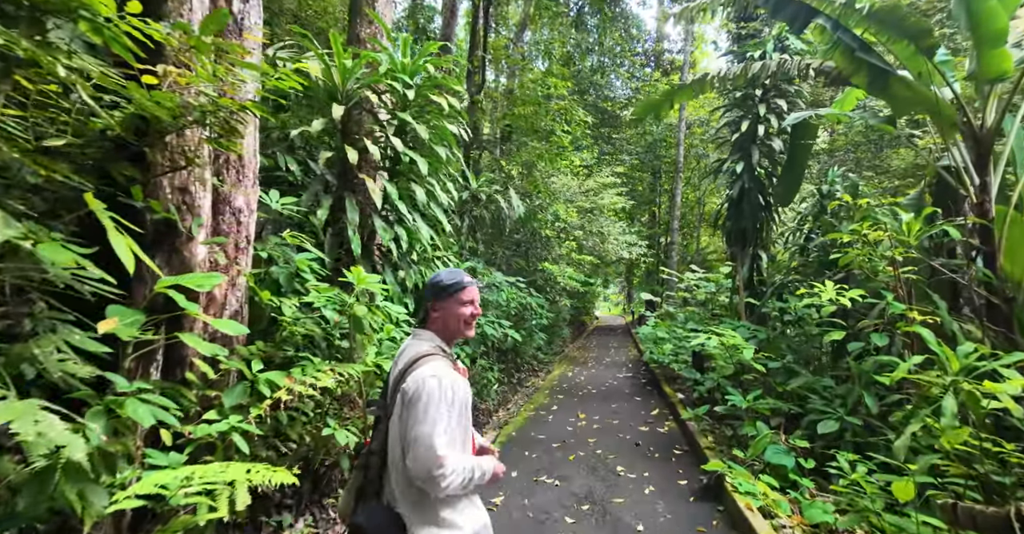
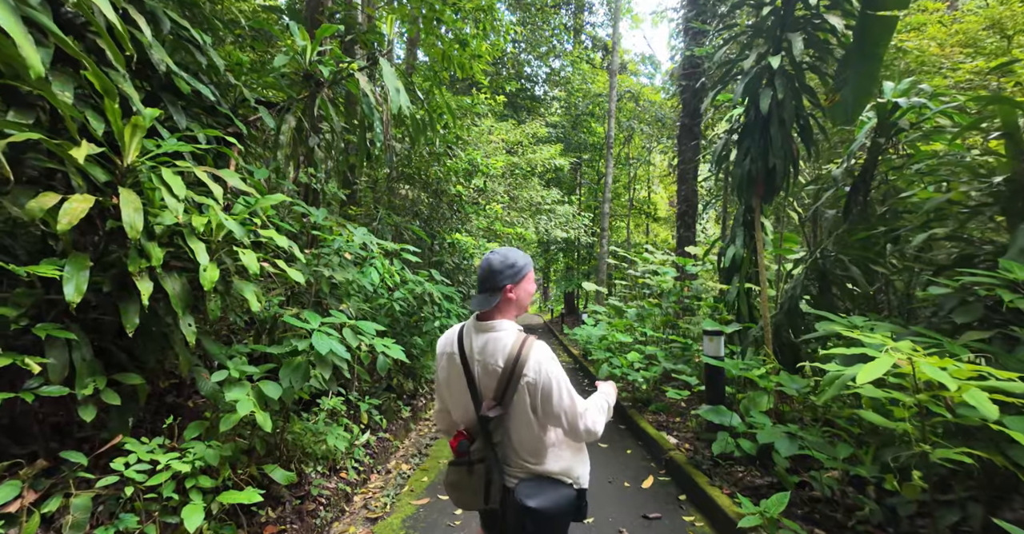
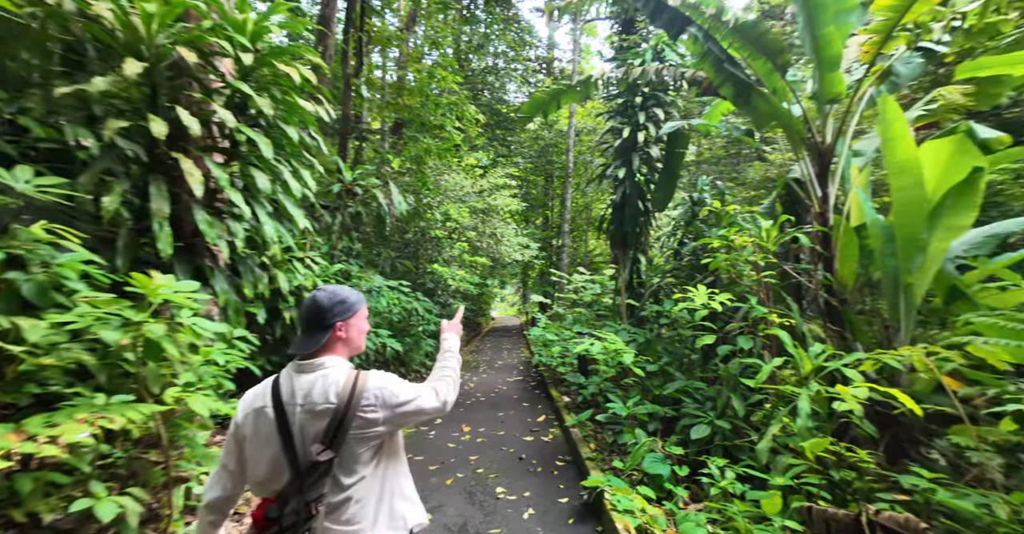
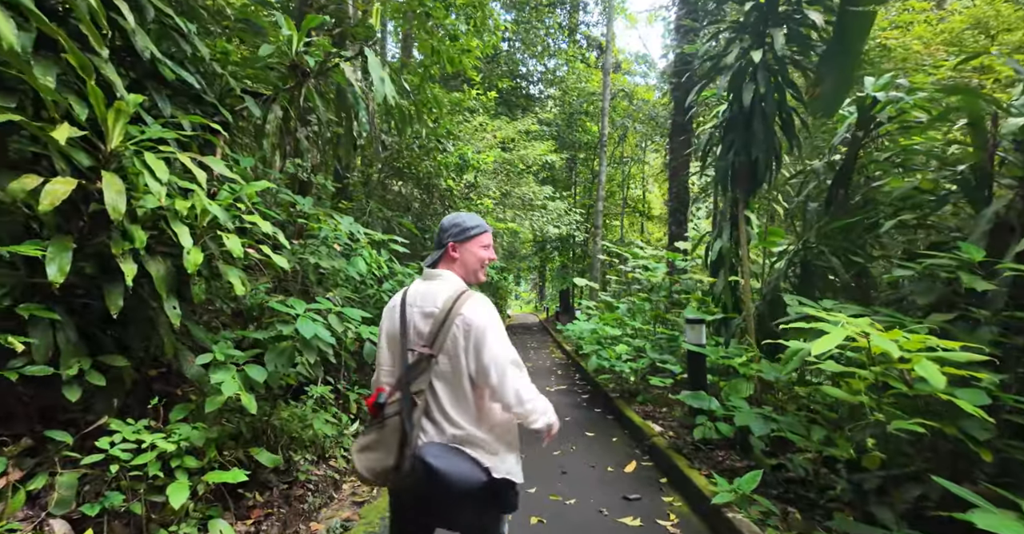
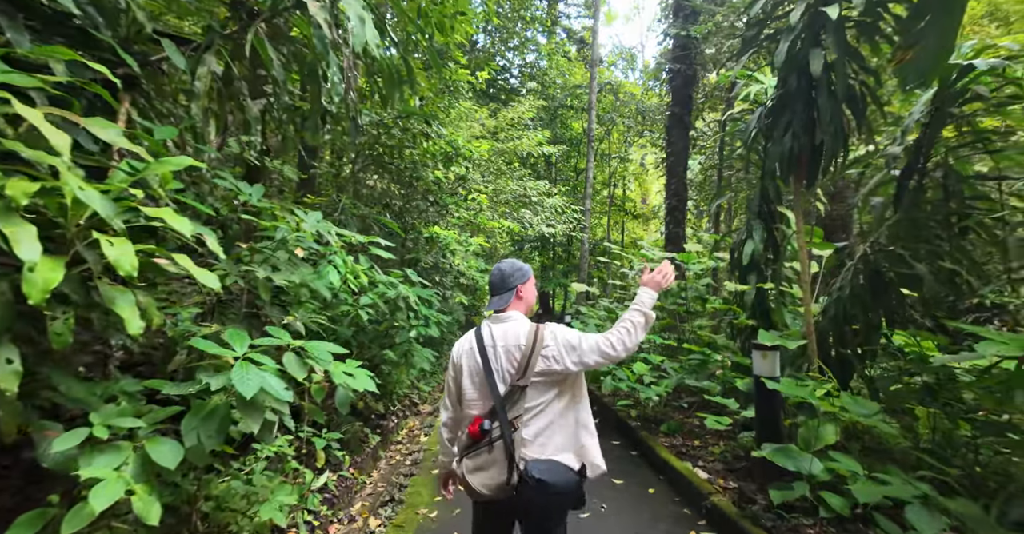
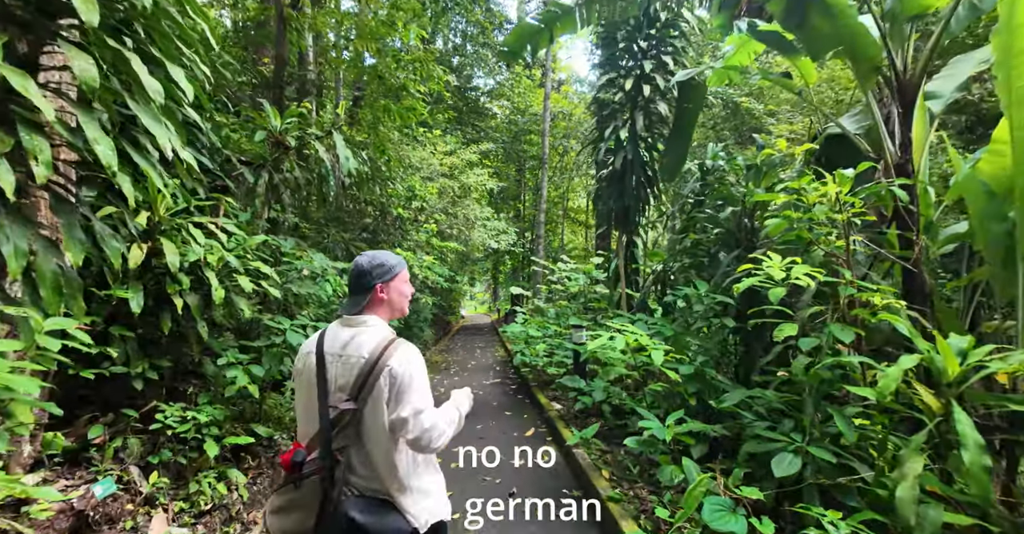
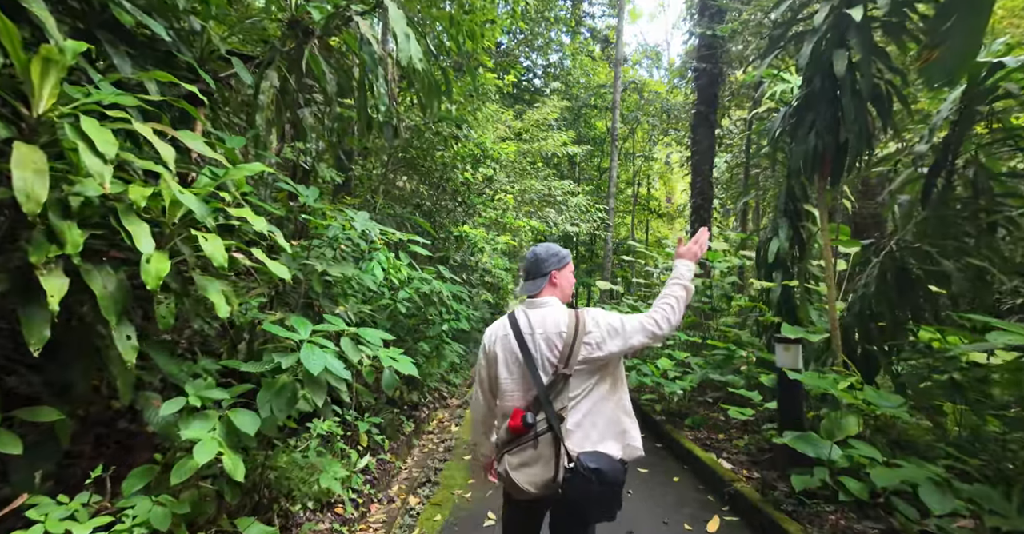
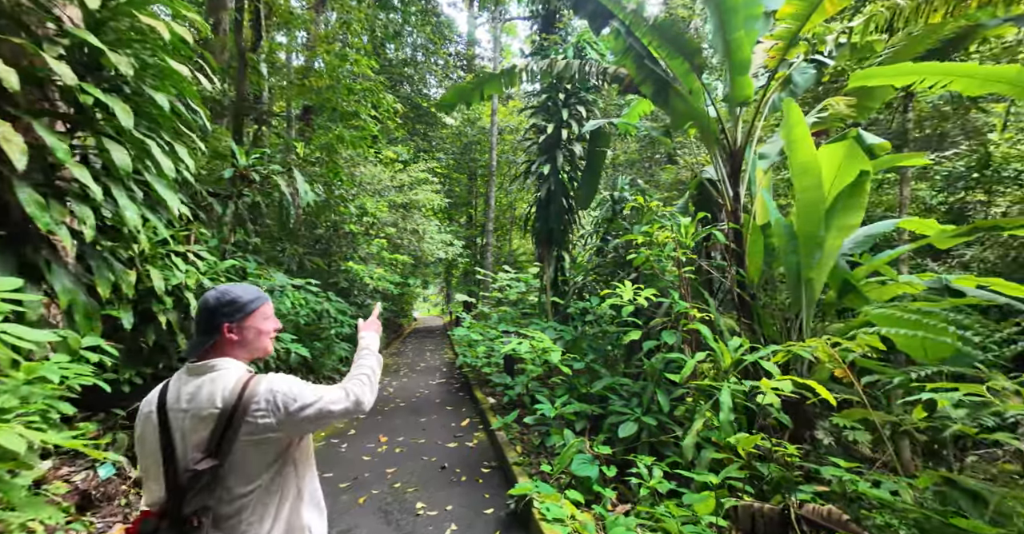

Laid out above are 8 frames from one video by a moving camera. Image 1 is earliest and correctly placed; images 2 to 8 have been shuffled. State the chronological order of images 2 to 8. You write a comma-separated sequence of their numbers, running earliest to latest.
3, 8, 6, 4, 2, 7, 5
